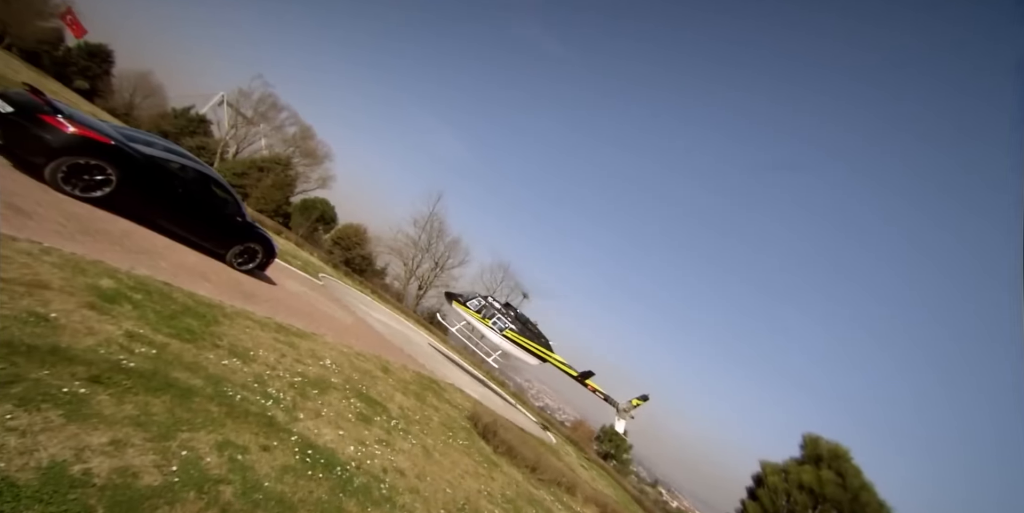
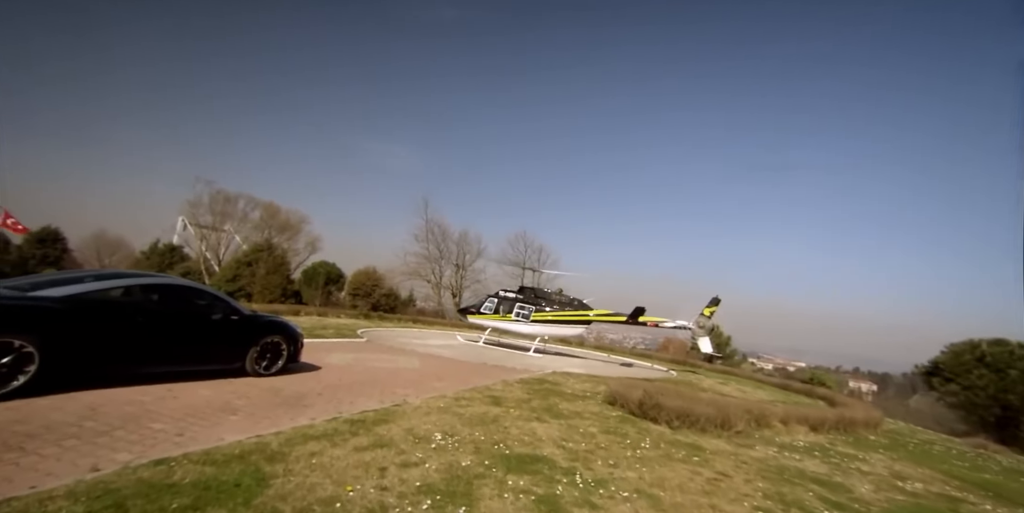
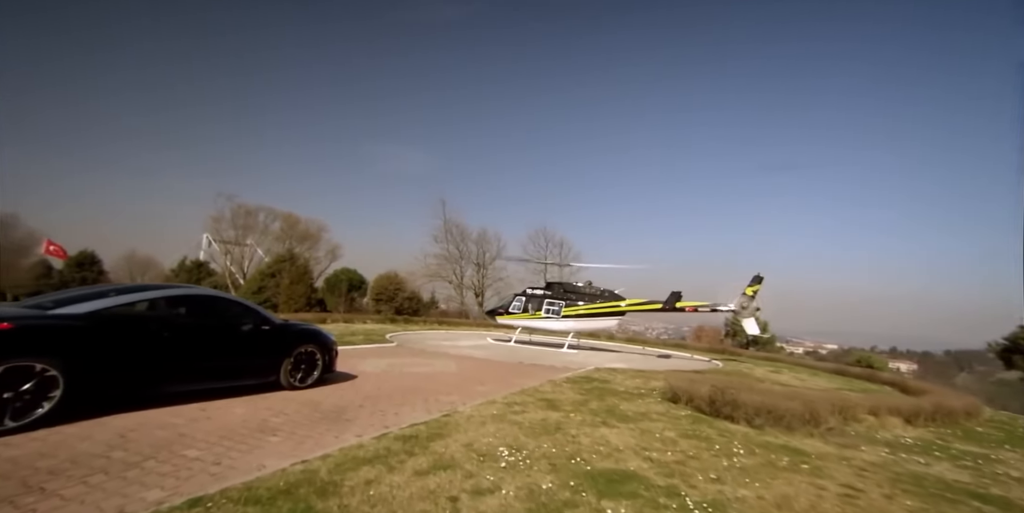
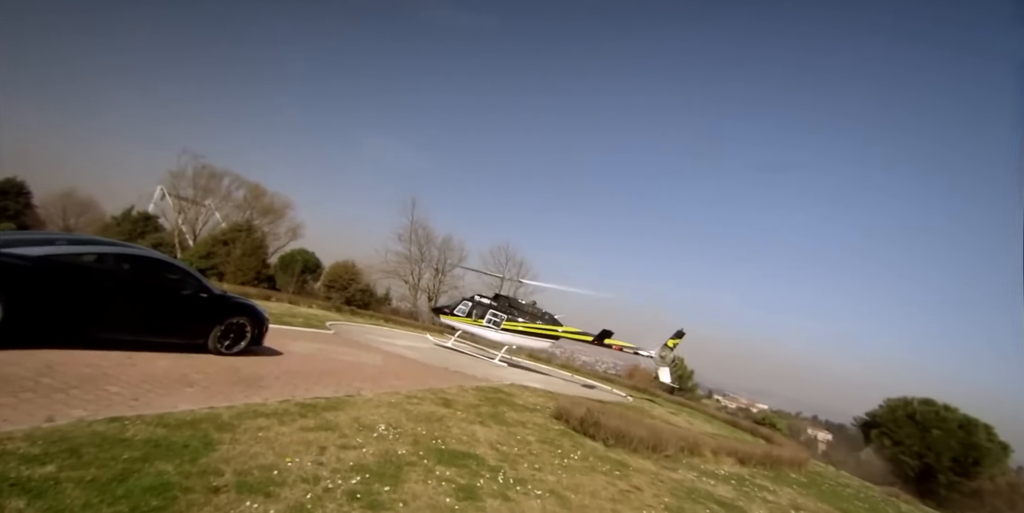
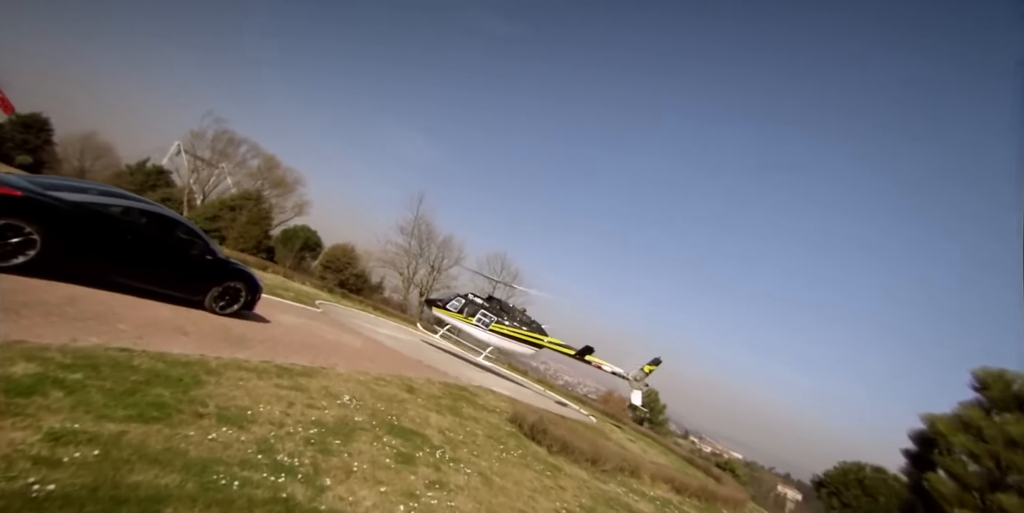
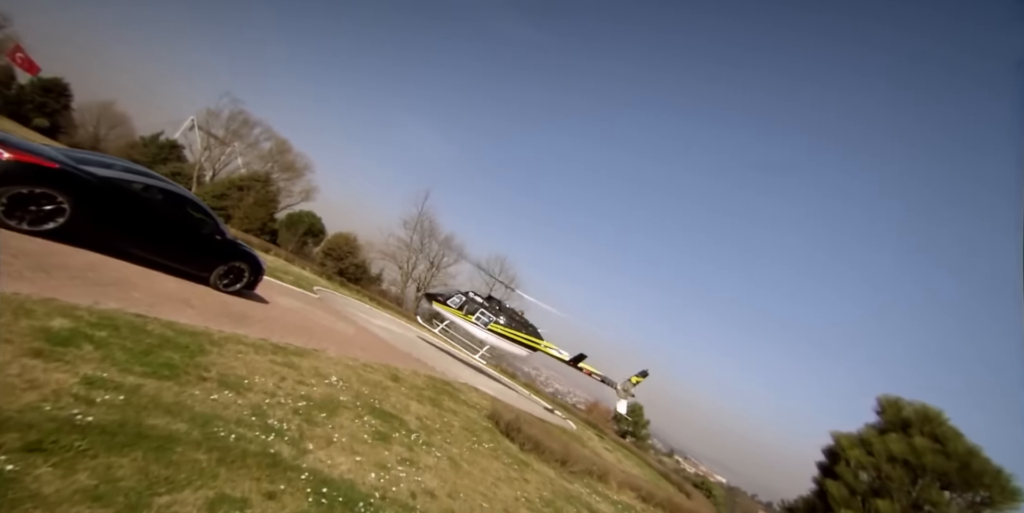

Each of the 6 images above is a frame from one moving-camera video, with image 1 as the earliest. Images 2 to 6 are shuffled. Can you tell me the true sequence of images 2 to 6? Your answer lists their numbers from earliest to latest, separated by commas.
6, 5, 4, 2, 3
